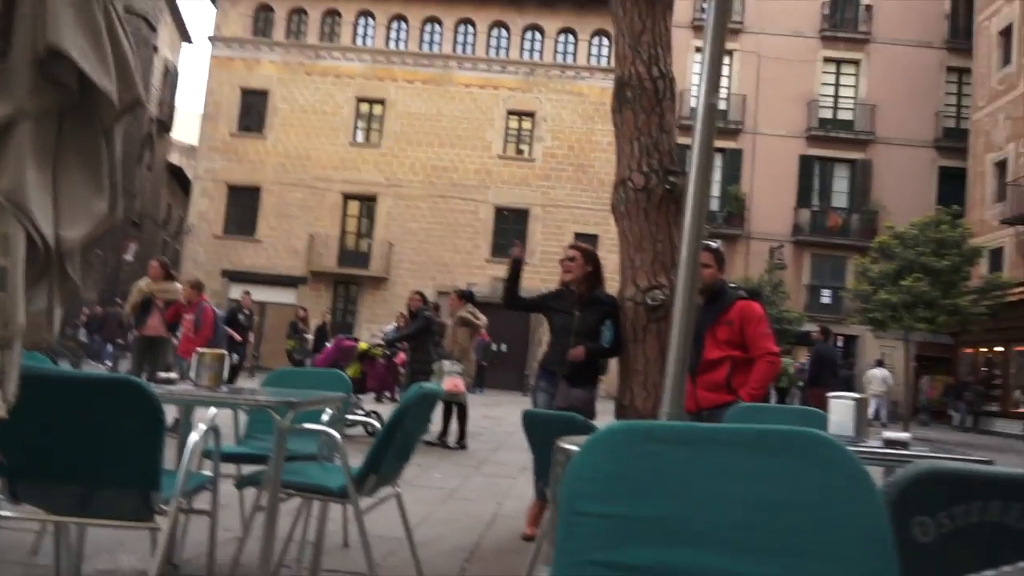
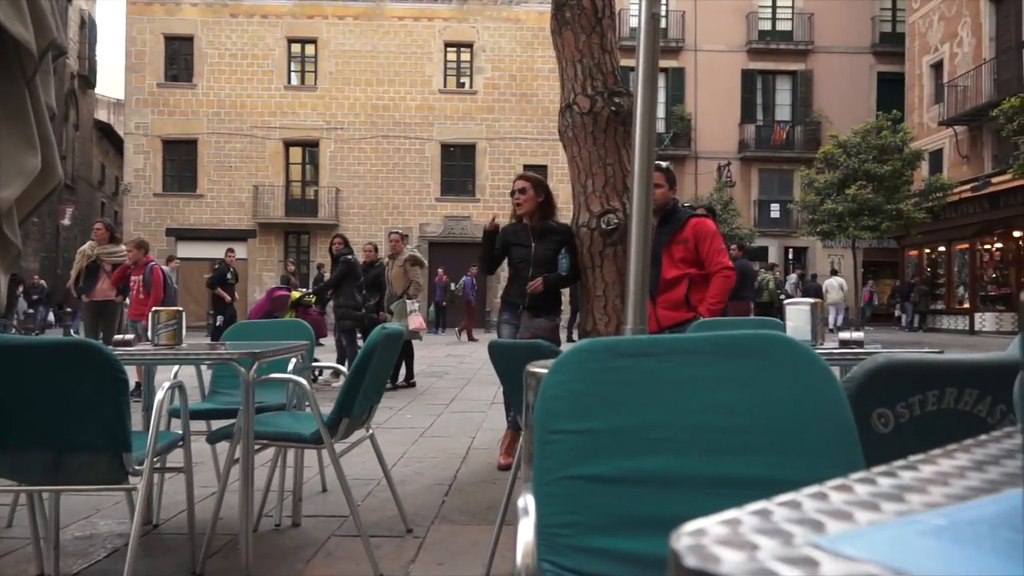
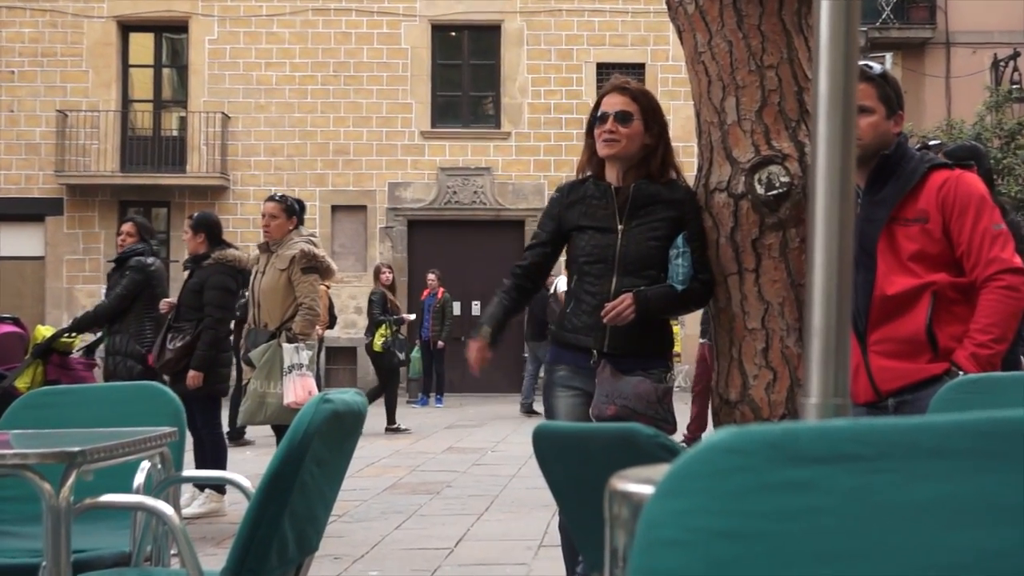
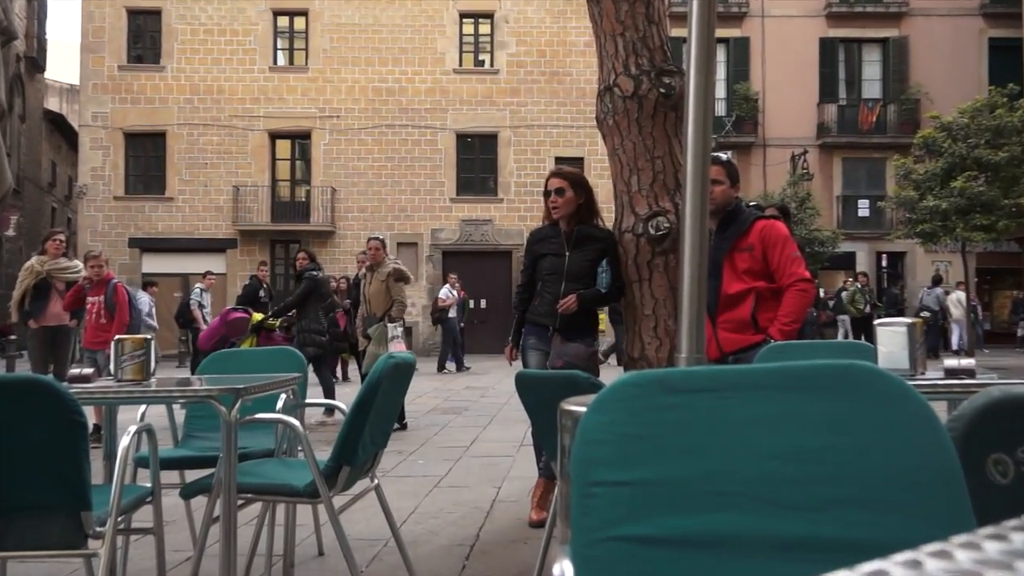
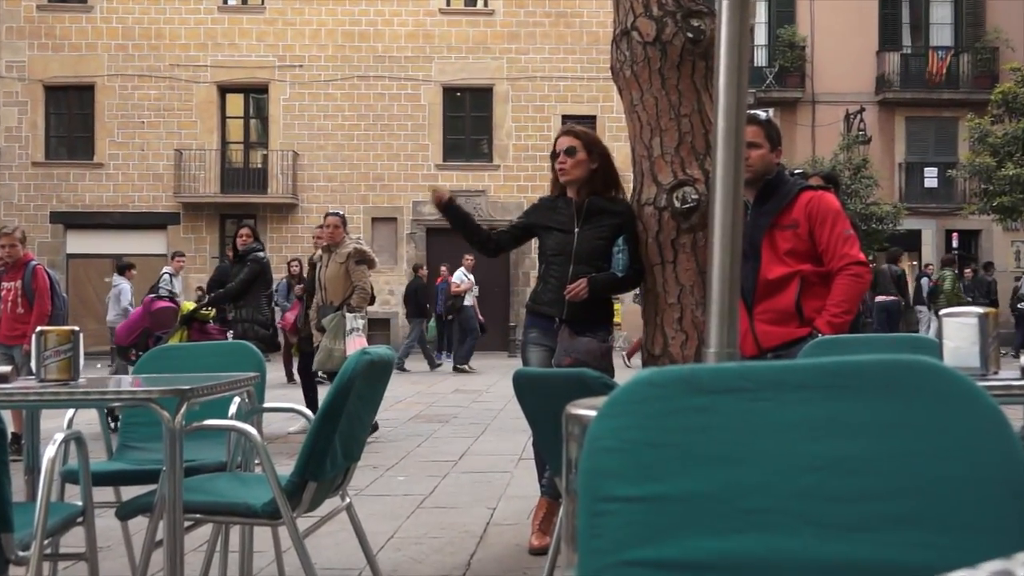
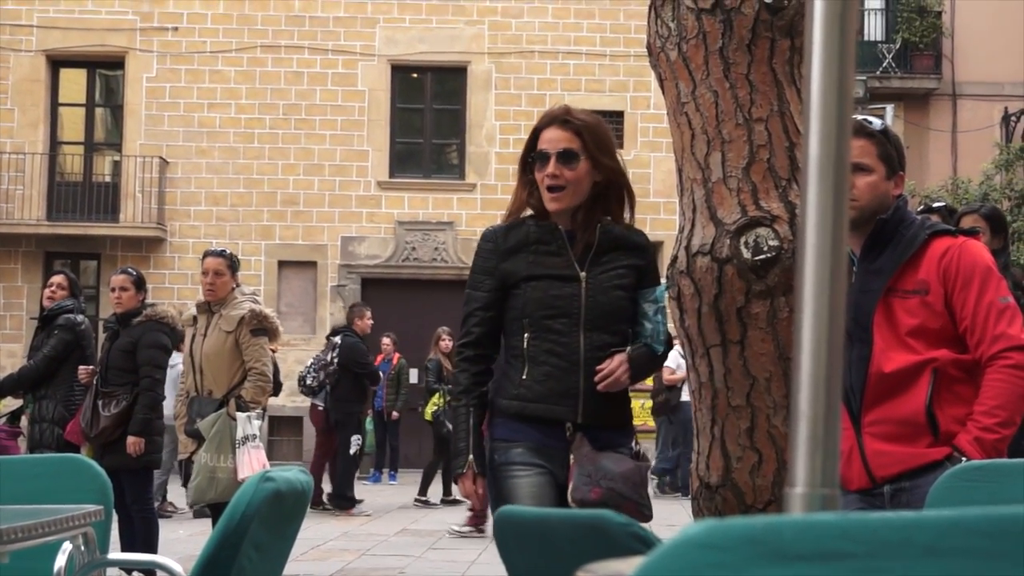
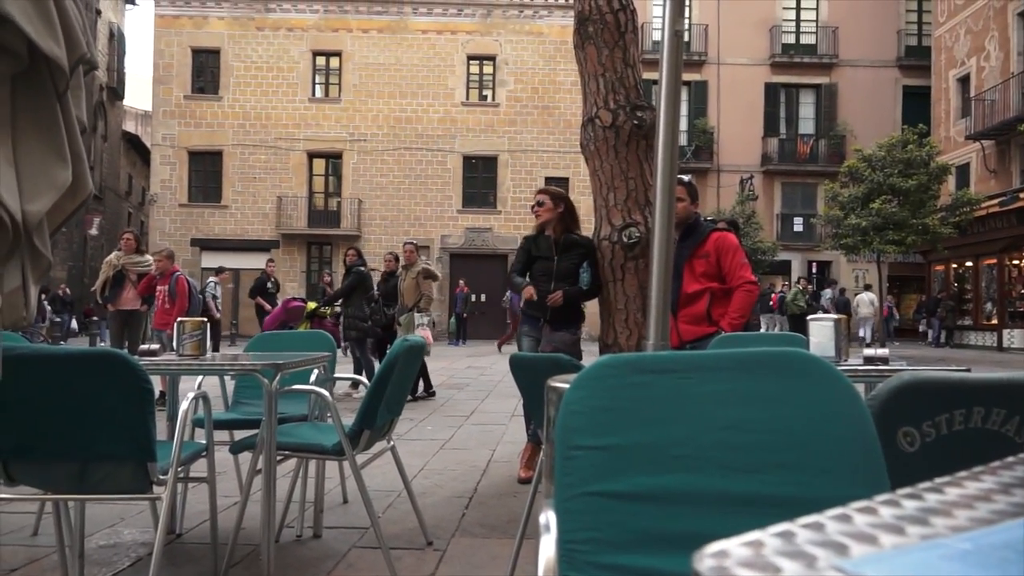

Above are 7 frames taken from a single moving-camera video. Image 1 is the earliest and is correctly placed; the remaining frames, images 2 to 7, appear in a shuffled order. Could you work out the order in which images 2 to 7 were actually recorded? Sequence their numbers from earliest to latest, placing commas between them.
2, 7, 4, 5, 3, 6
